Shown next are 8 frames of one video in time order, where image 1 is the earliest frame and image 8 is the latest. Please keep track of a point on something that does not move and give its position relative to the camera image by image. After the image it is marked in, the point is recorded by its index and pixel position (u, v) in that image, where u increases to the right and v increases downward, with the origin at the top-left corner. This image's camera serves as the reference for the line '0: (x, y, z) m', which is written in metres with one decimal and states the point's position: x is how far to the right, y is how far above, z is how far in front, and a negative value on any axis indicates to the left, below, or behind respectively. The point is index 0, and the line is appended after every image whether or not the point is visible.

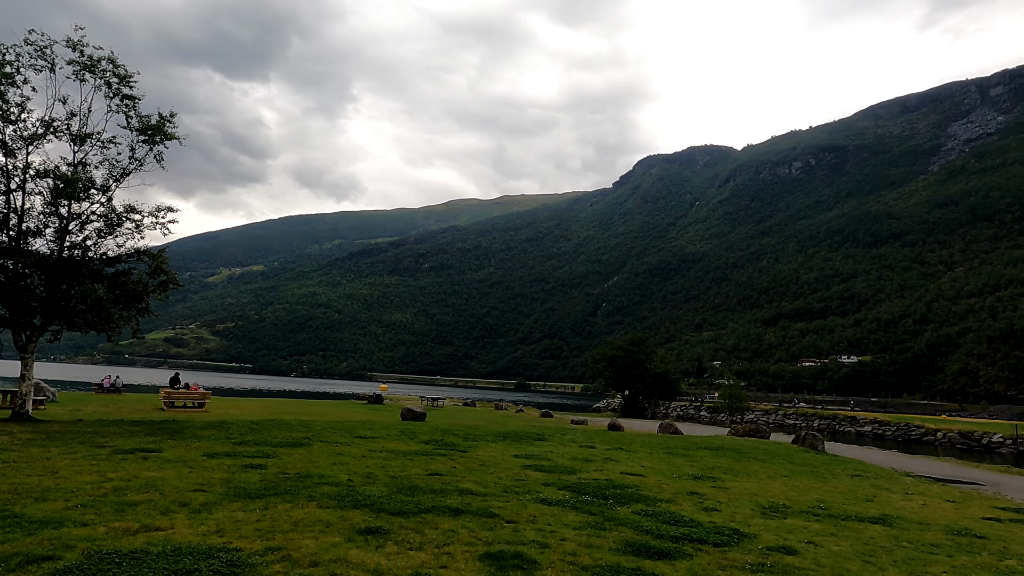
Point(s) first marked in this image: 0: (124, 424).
0: (-10.8, -3.8, +18.5) m
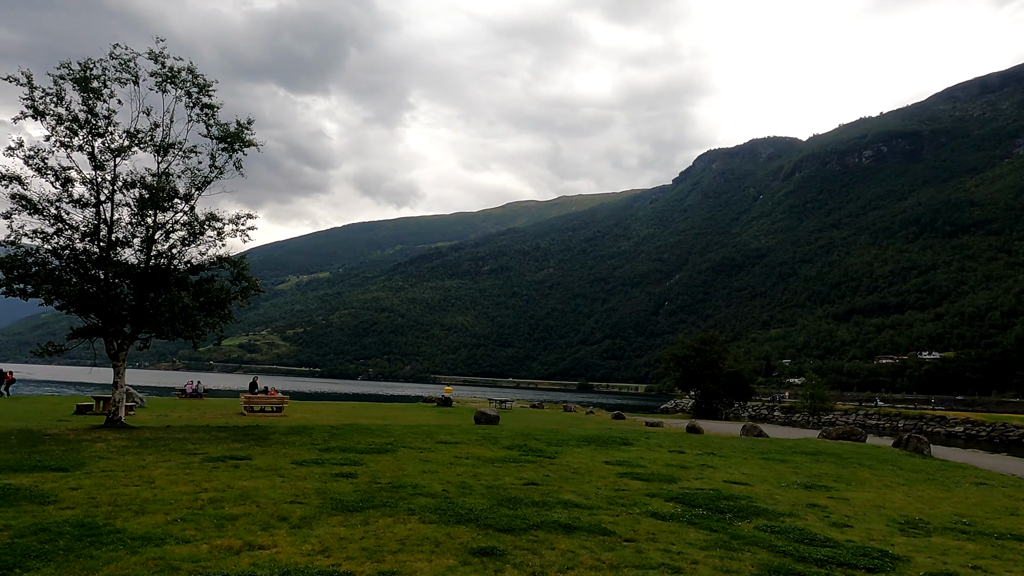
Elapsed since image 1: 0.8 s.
0: (-8.5, -4.0, +18.6) m
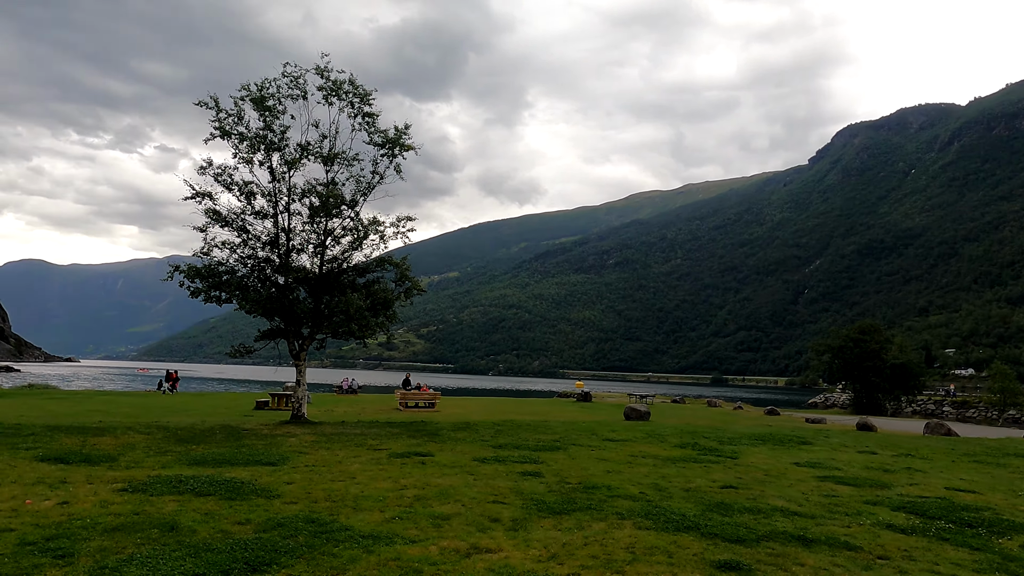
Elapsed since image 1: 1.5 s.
0: (-3.8, -4.0, +19.4) m
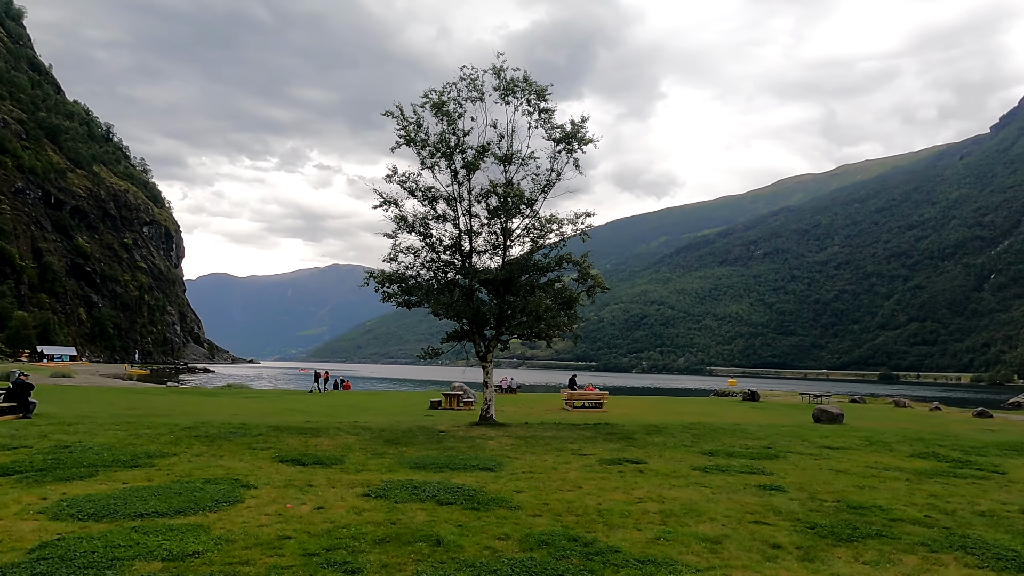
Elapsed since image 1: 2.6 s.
0: (+1.7, -4.0, +18.9) m
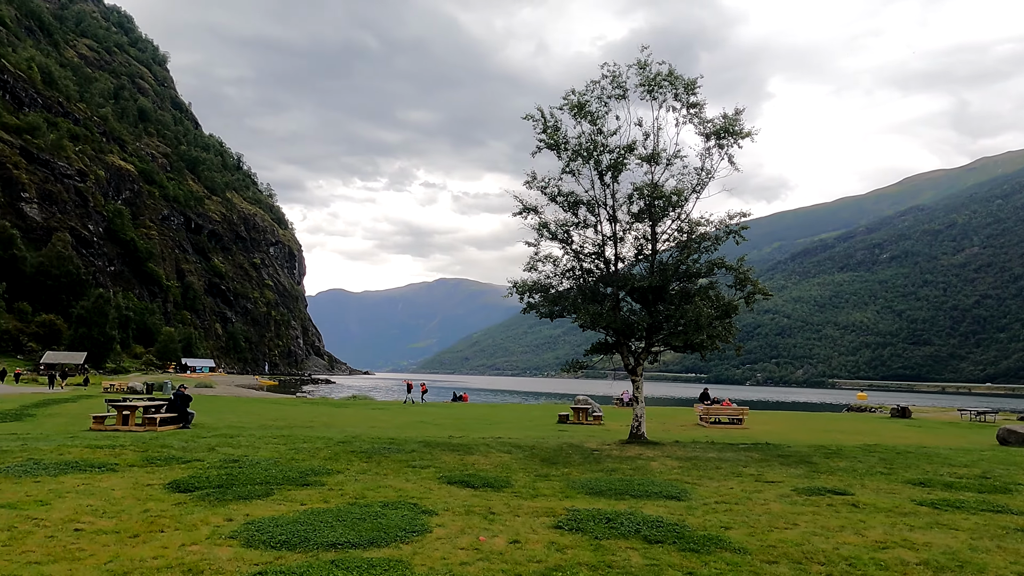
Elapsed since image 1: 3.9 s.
0: (+5.7, -4.2, +17.3) m
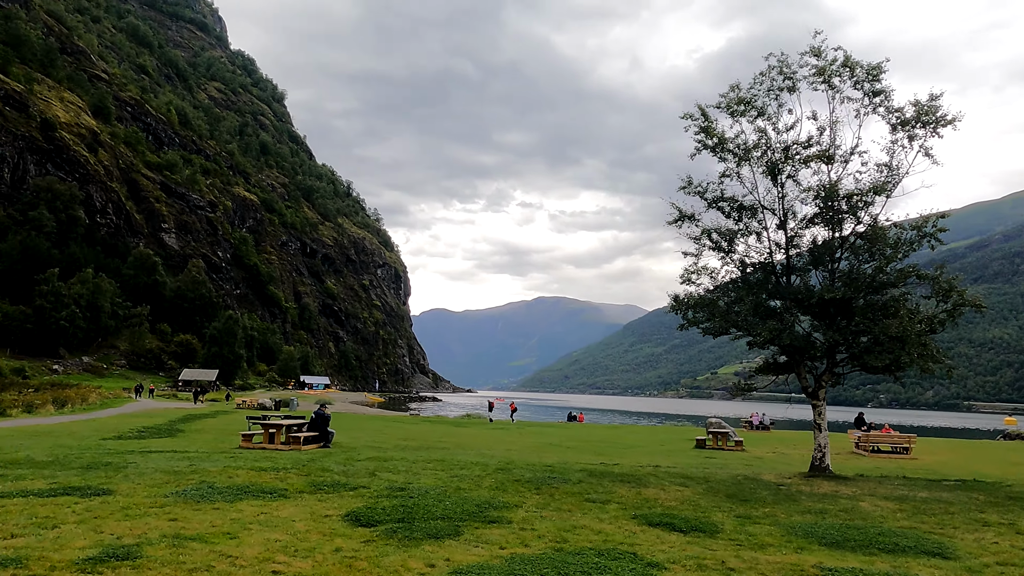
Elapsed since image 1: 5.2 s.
0: (+9.5, -4.4, +14.8) m
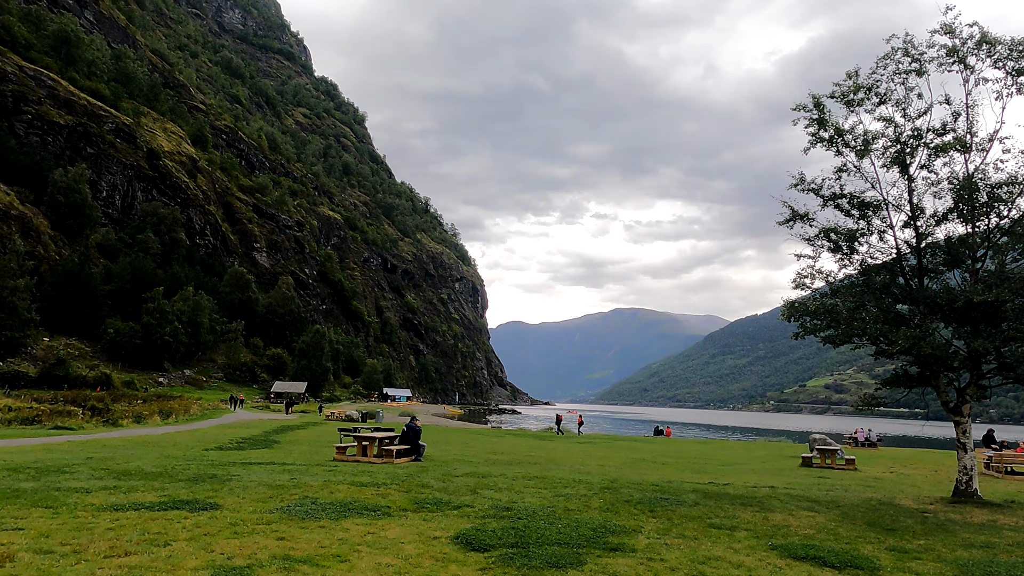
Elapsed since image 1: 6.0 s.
0: (+11.7, -4.4, +12.8) m
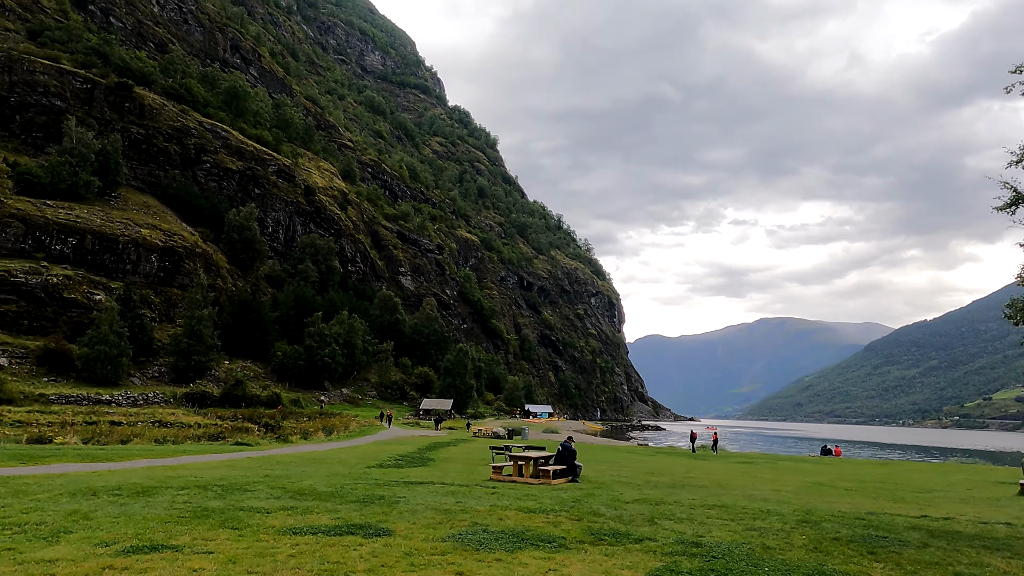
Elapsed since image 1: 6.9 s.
0: (+14.6, -4.1, +9.2) m
